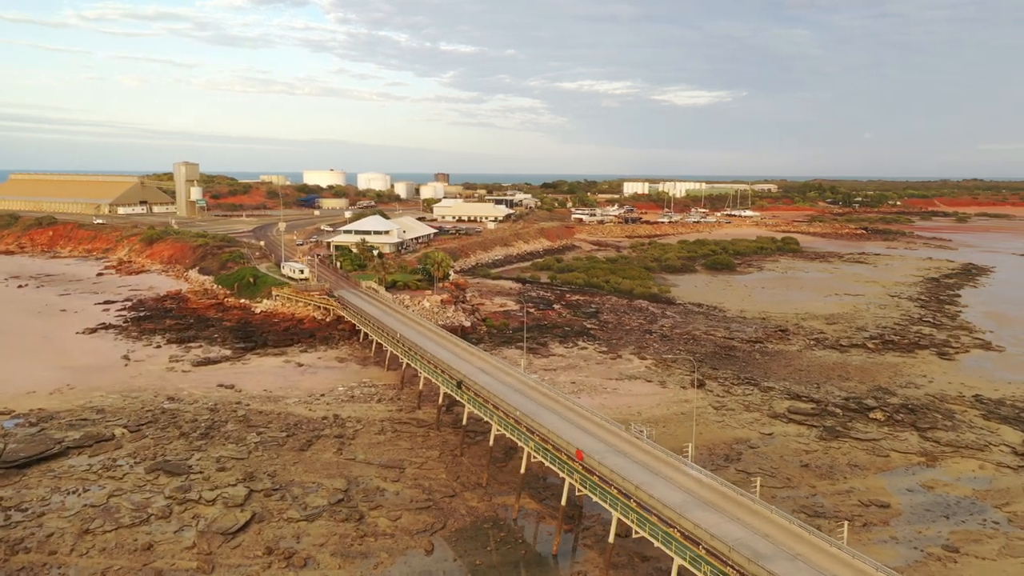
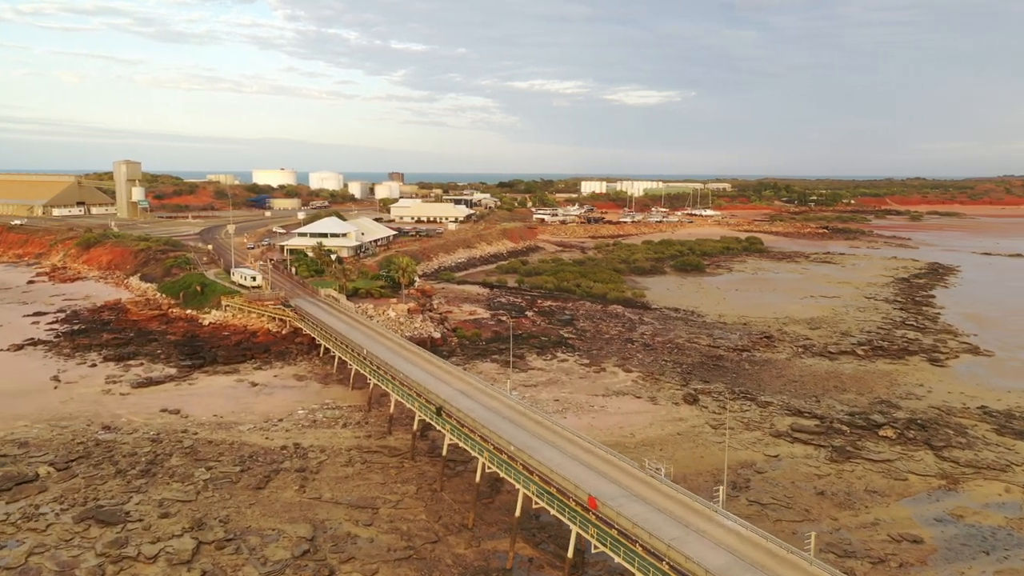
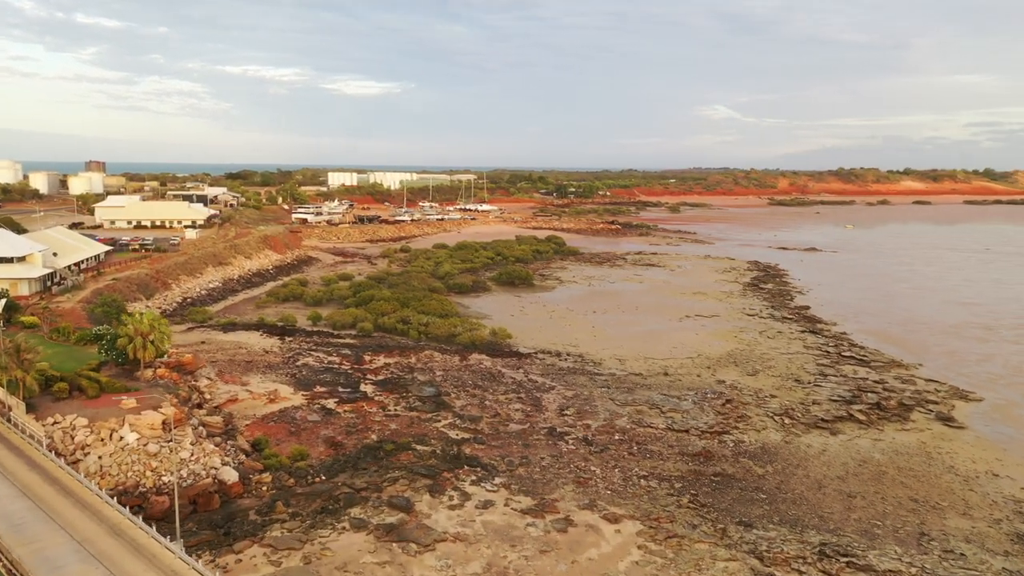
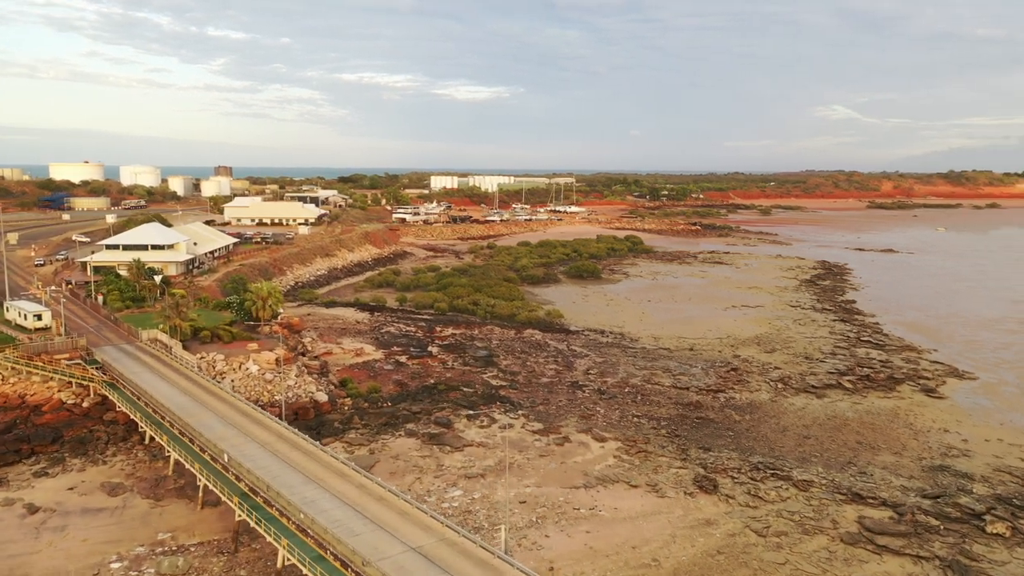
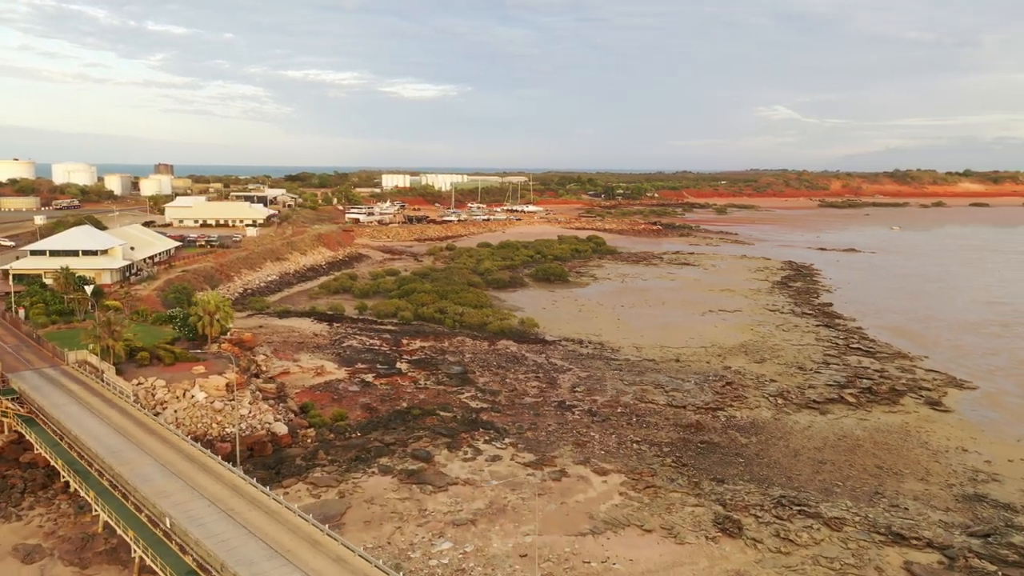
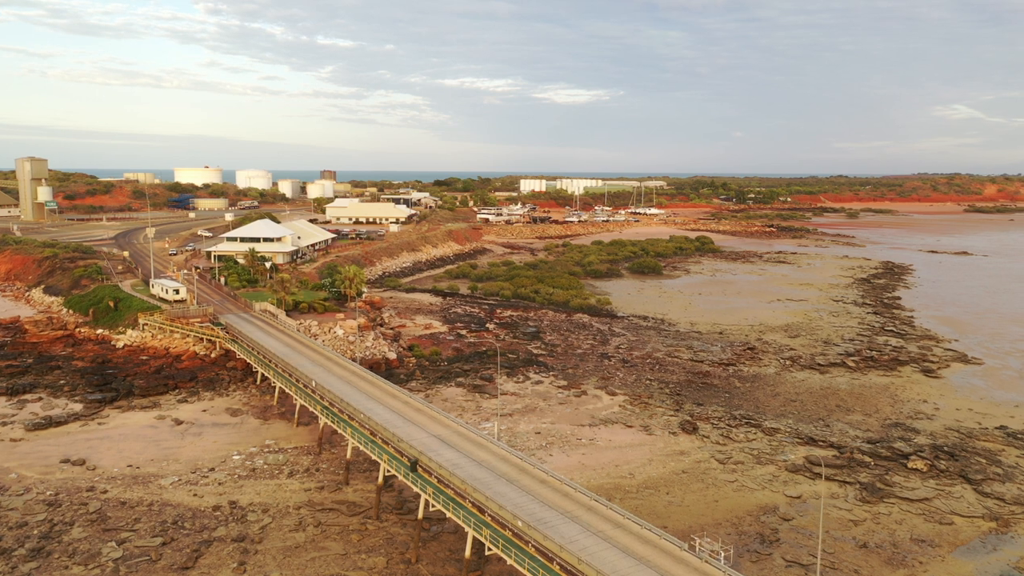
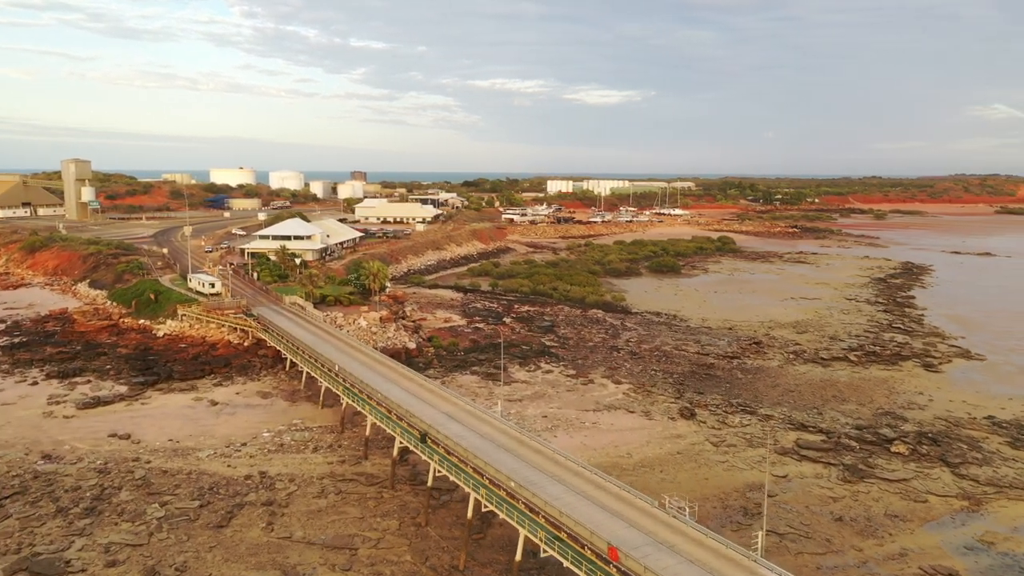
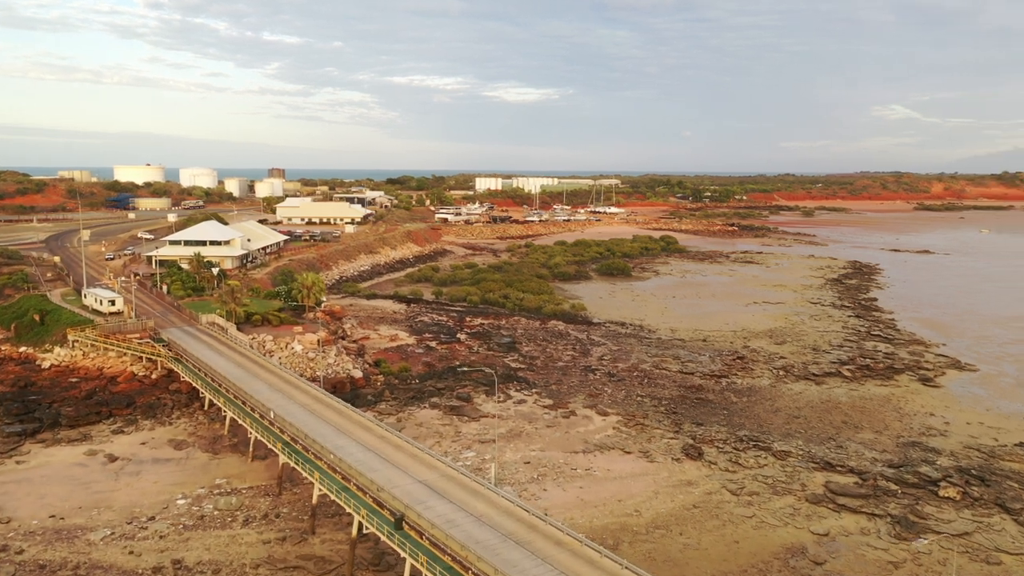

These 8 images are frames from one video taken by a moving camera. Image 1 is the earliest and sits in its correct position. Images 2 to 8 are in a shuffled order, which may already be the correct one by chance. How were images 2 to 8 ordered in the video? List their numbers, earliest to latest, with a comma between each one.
2, 7, 6, 8, 4, 5, 3
